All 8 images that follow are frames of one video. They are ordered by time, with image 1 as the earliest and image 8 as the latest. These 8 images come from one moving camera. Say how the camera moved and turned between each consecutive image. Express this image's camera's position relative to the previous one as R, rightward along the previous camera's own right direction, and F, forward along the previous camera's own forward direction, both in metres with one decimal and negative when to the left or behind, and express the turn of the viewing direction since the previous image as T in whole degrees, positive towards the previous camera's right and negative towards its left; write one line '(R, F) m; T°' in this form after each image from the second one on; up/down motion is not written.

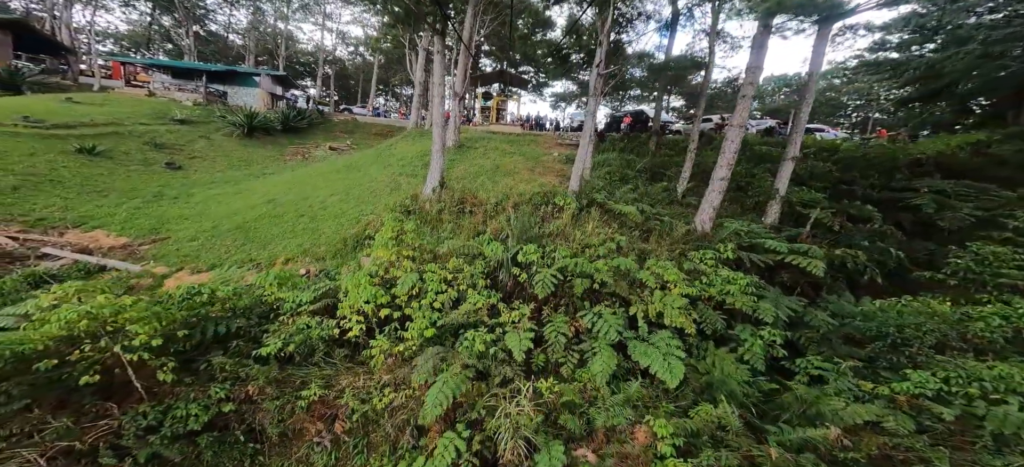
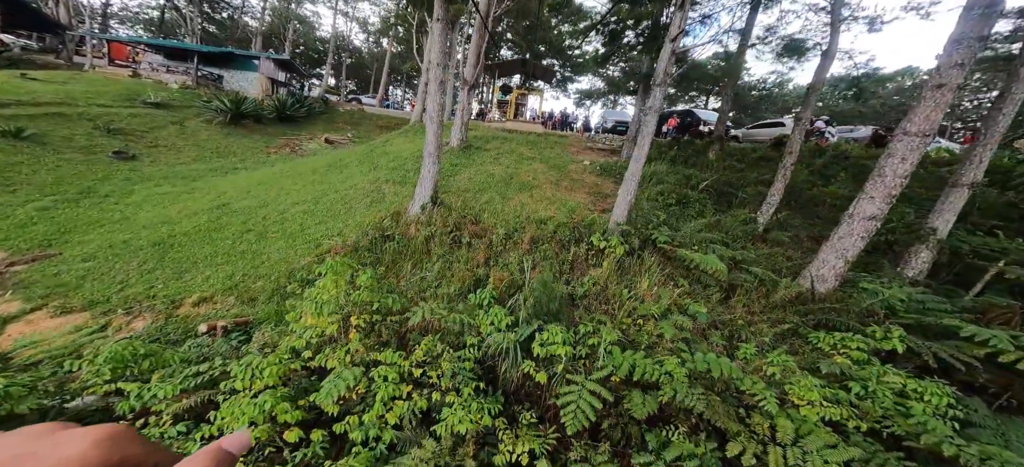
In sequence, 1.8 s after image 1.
(0.0, +2.5) m; -3°
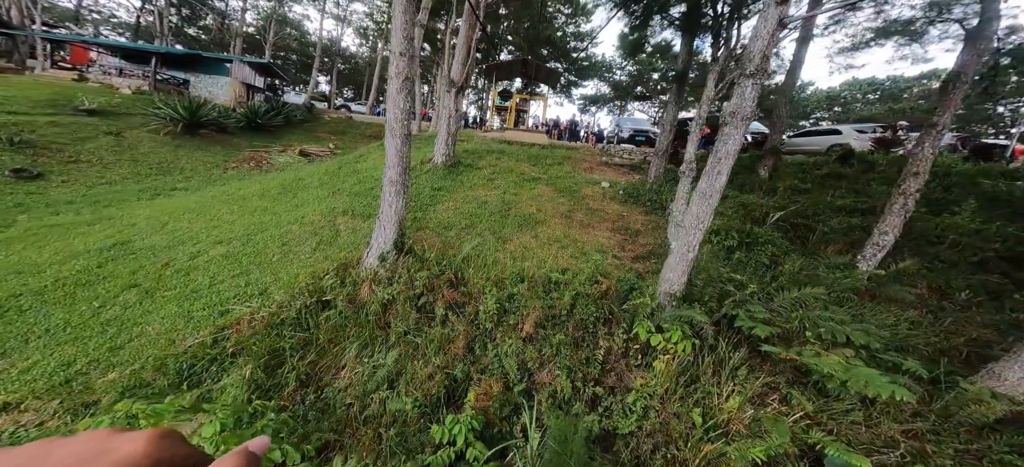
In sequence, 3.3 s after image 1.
(+0.1, +1.9) m; 0°
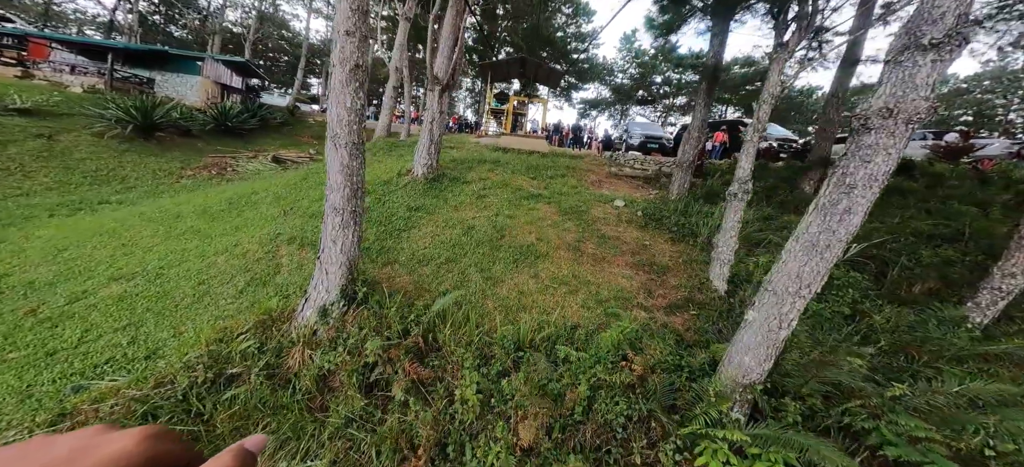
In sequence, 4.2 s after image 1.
(0.0, +1.2) m; +1°
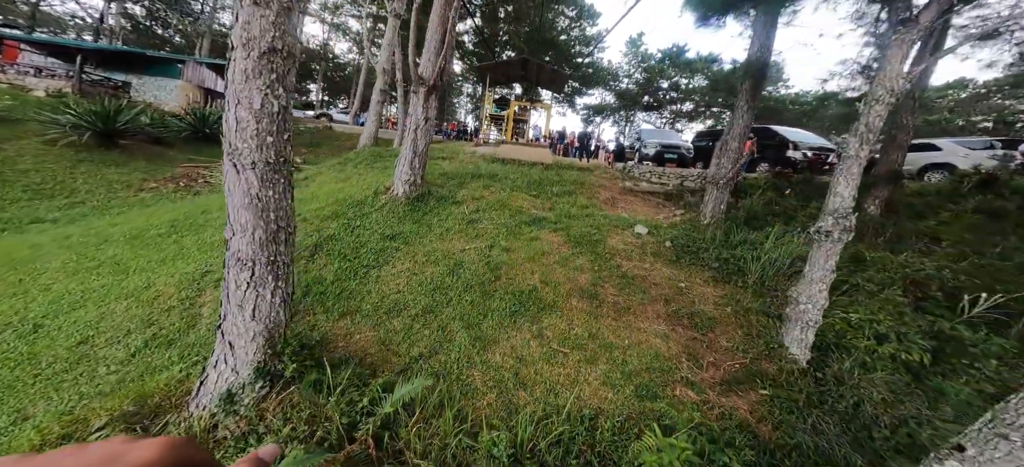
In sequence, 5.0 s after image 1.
(0.0, +1.0) m; 0°
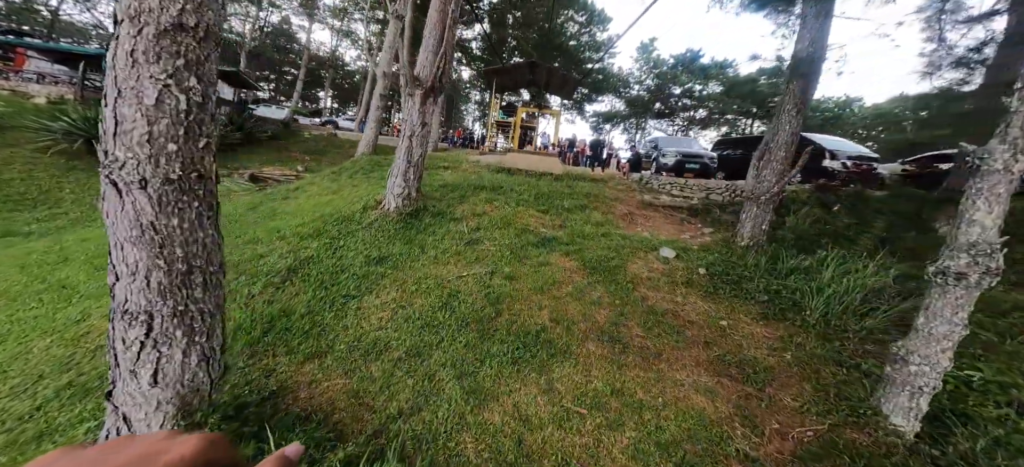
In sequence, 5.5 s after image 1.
(0.0, +0.6) m; -1°
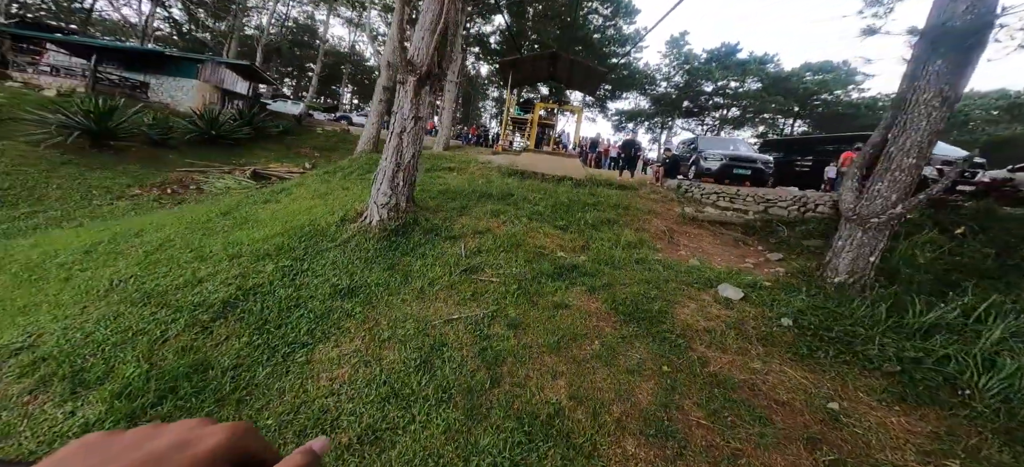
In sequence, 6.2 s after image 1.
(+0.1, +0.8) m; -3°
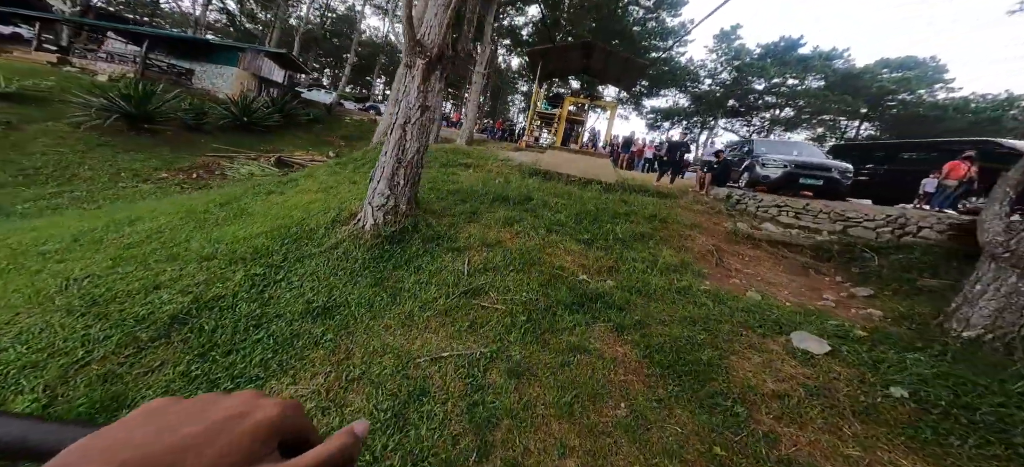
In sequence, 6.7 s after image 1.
(+0.1, +0.5) m; -4°
